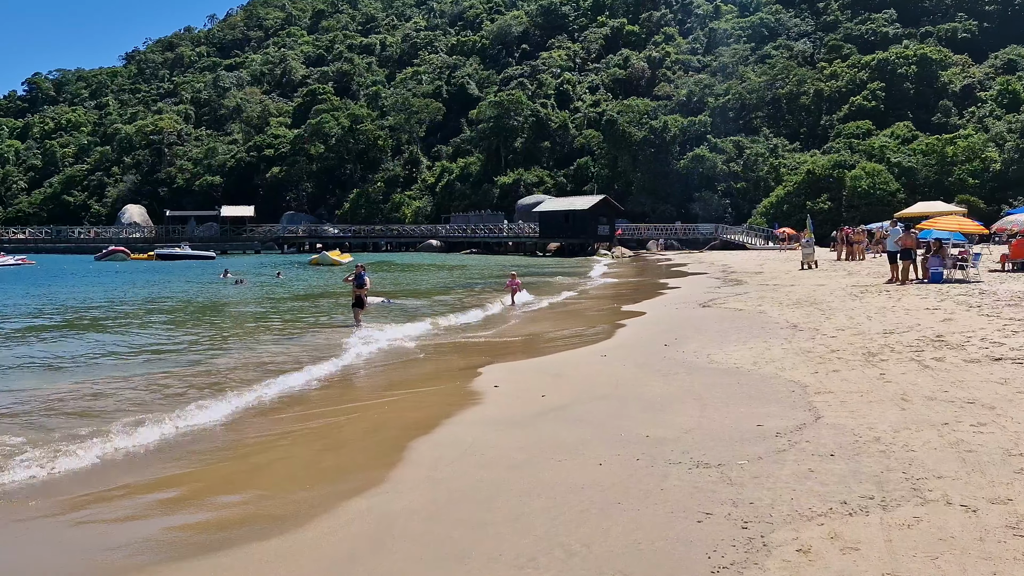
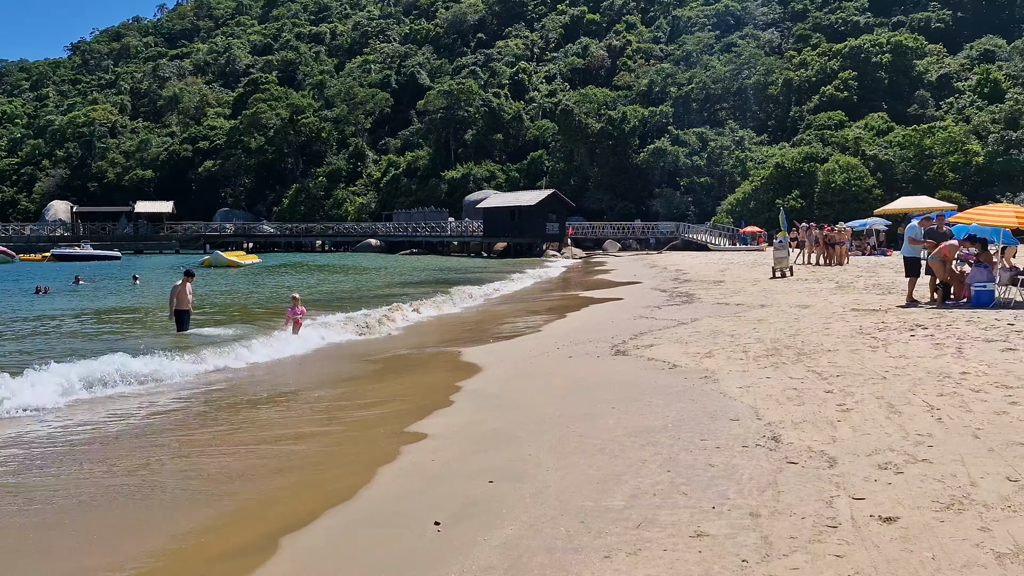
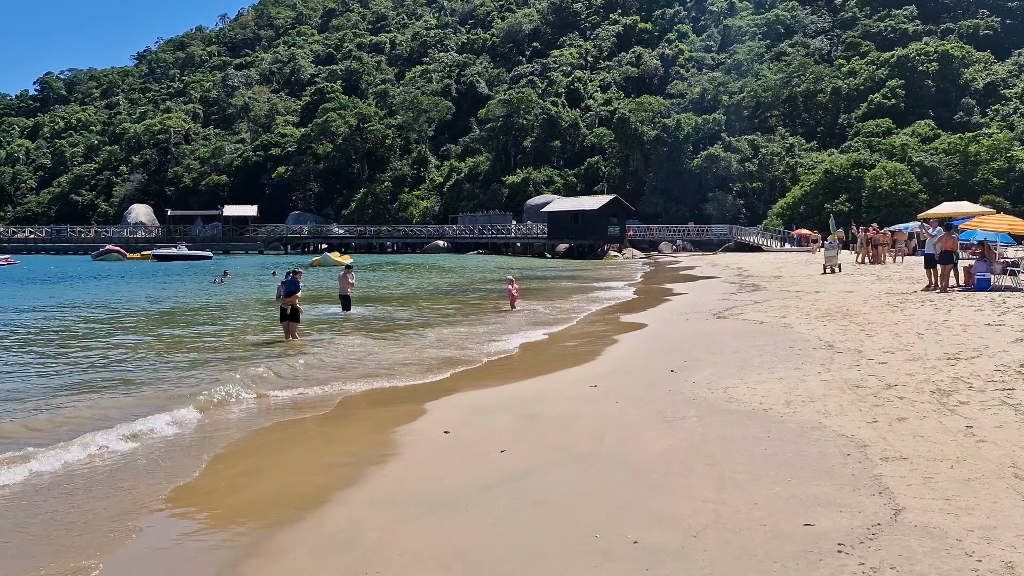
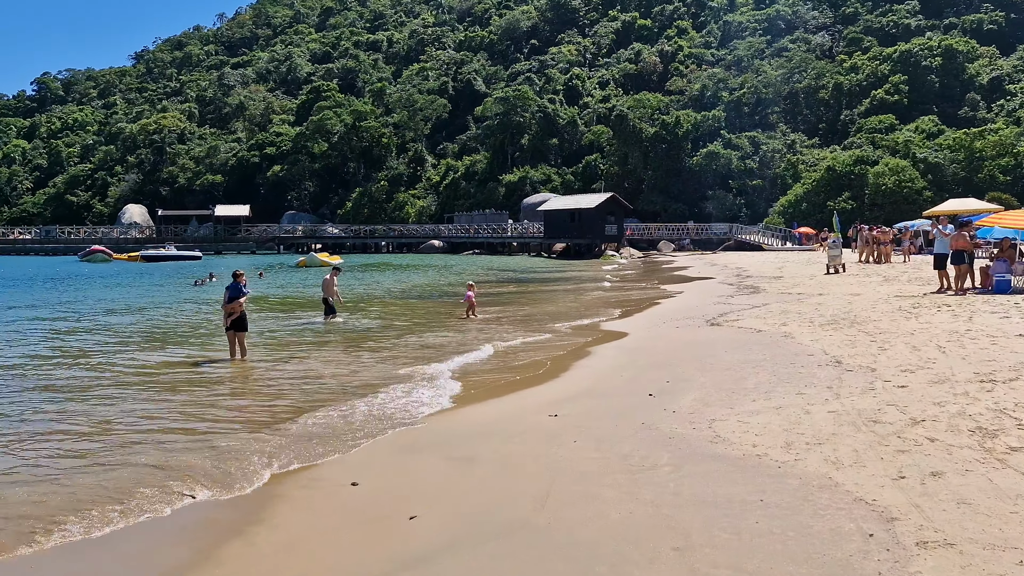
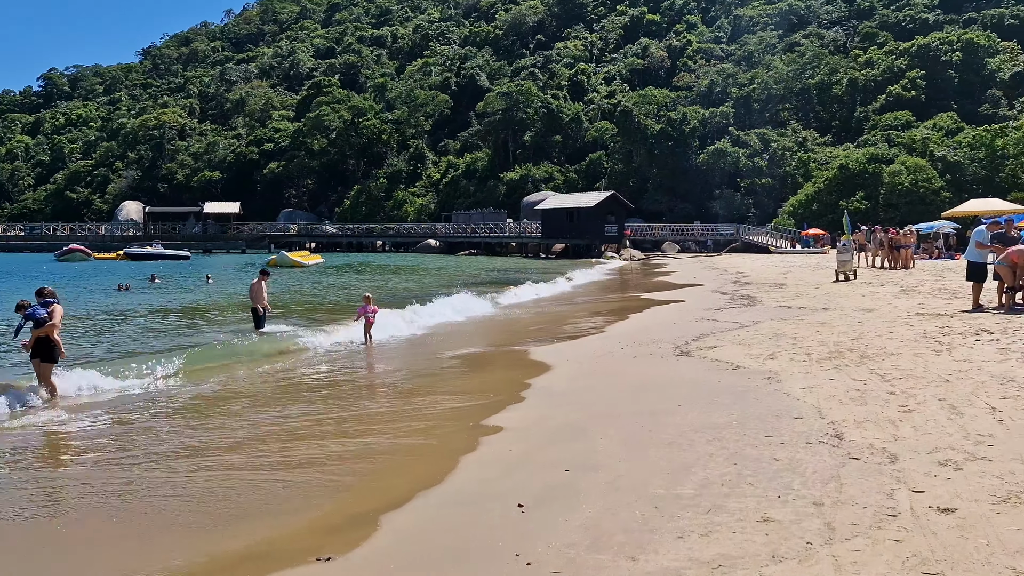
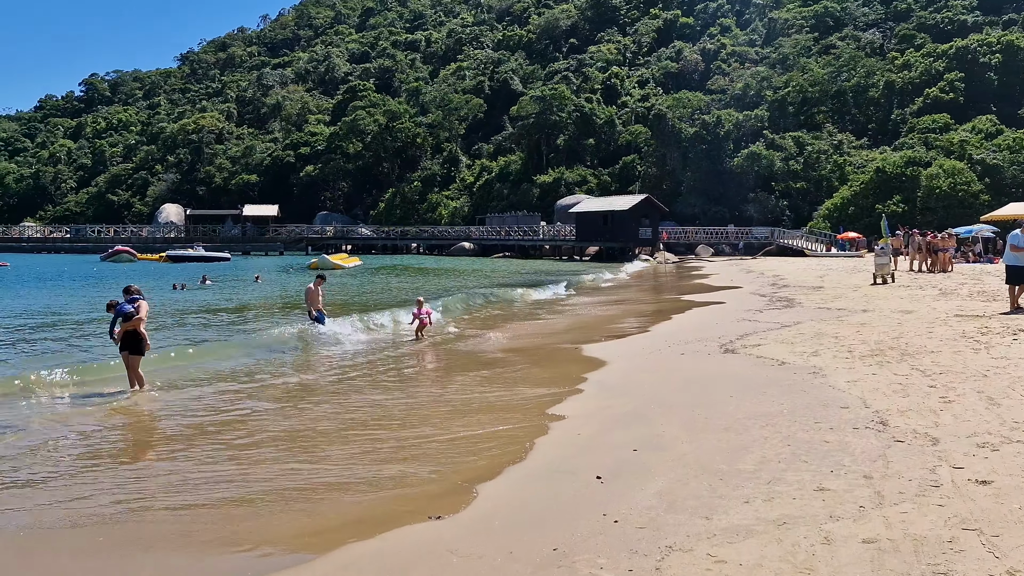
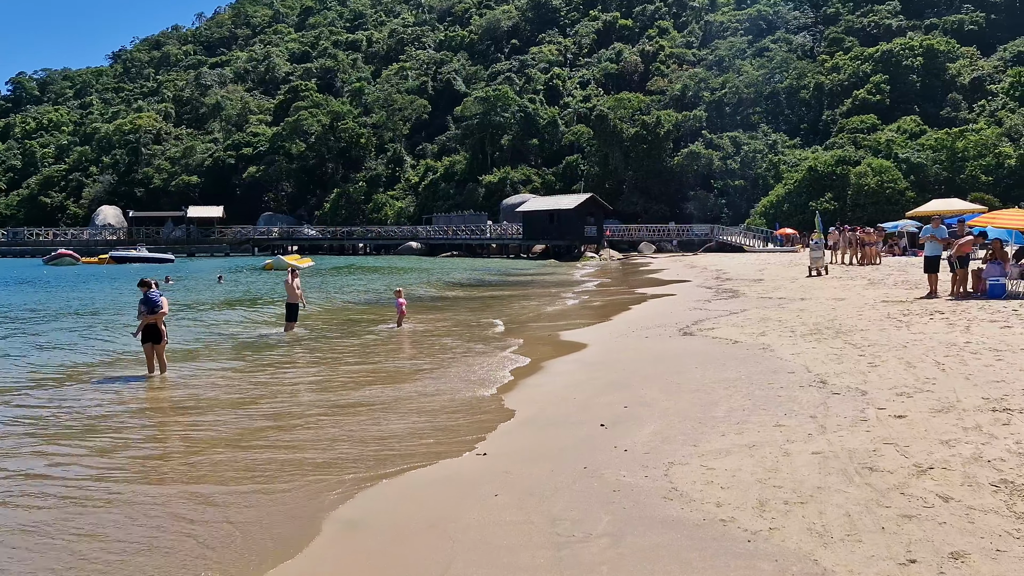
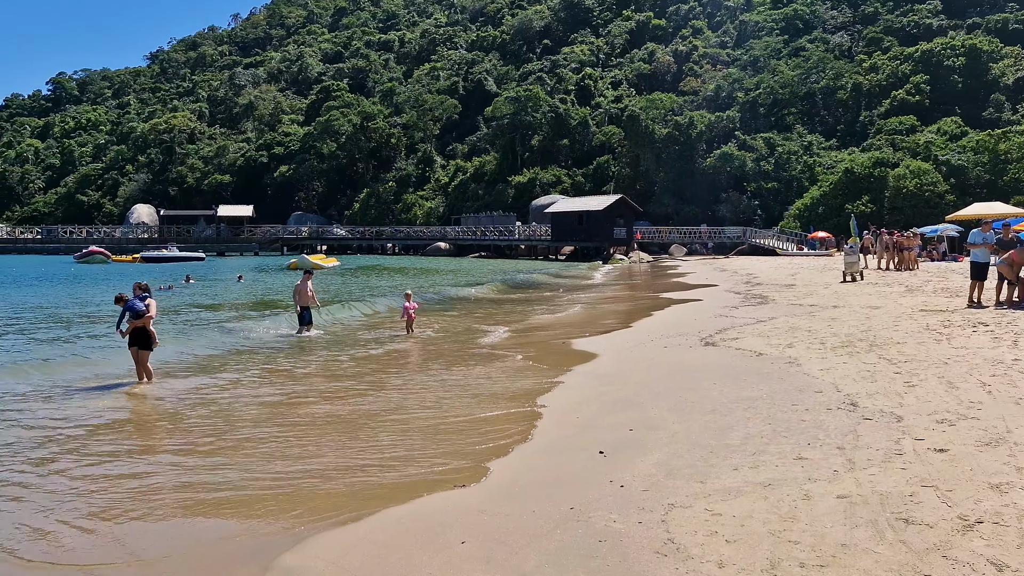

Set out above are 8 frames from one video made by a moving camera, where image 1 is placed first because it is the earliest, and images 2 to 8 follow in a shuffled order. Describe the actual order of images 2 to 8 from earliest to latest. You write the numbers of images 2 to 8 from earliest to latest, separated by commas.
3, 4, 7, 8, 6, 5, 2
